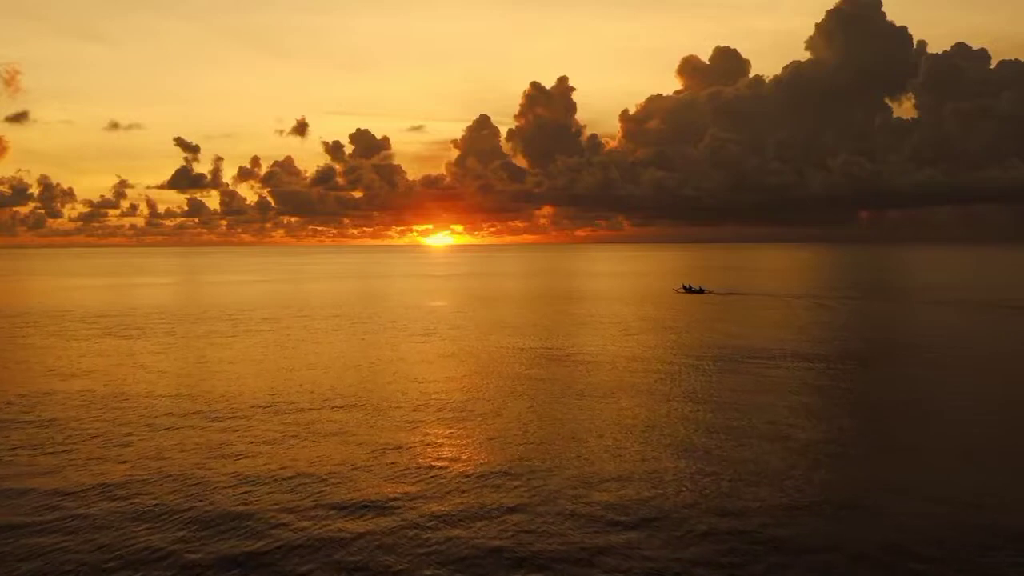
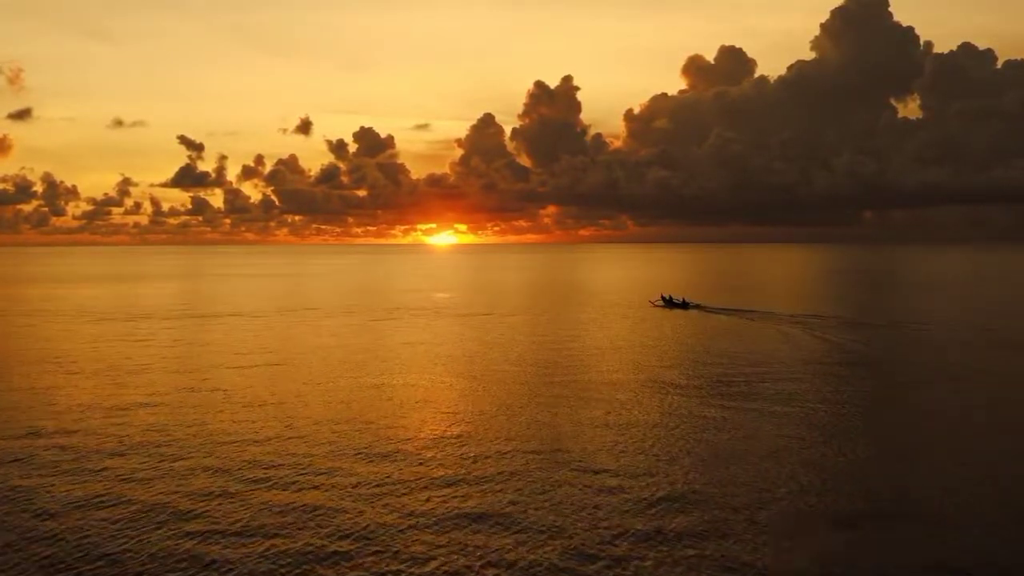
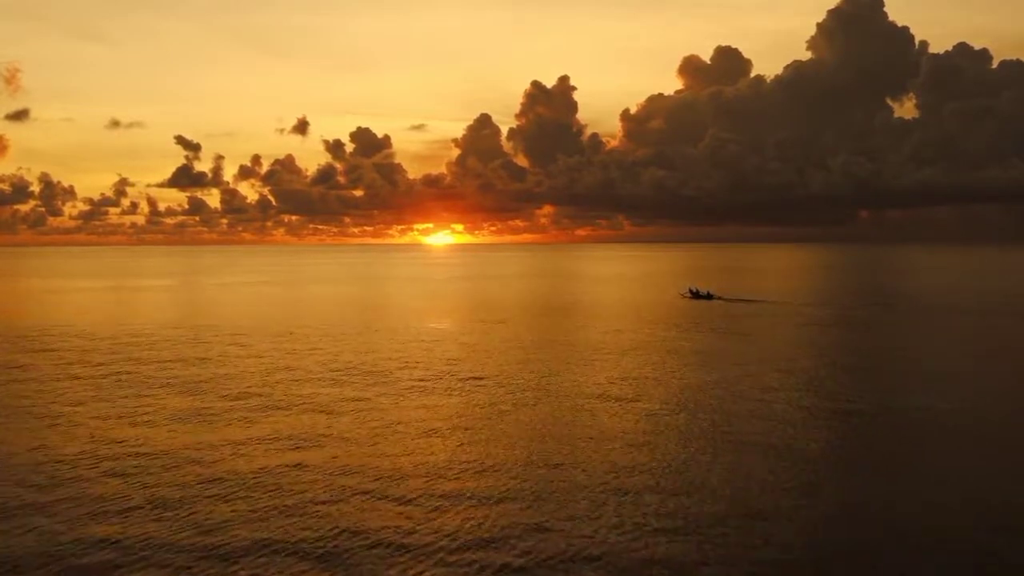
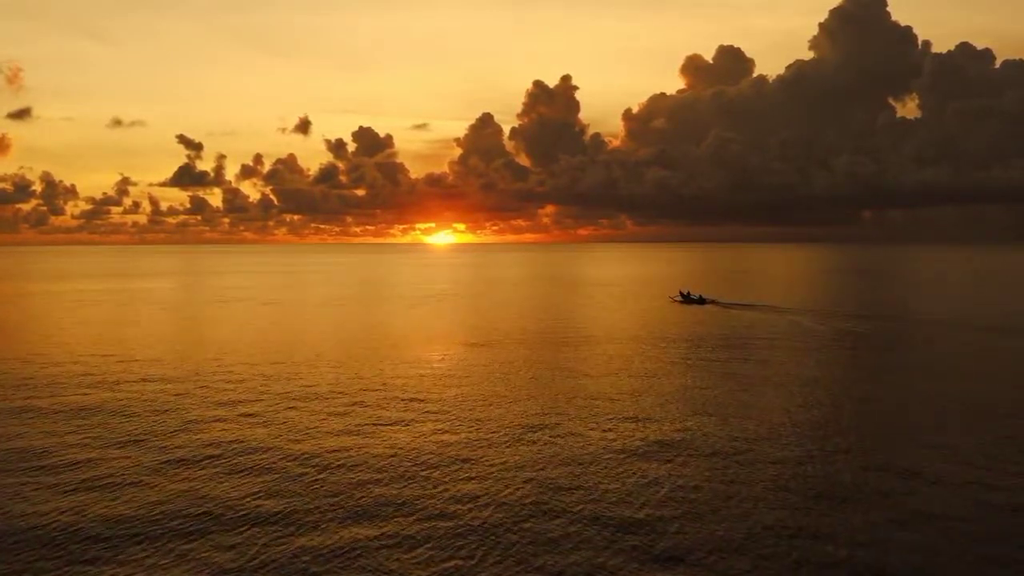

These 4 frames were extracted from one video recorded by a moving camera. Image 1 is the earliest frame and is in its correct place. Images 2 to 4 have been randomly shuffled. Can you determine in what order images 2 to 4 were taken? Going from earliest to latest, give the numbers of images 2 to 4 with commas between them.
3, 4, 2
